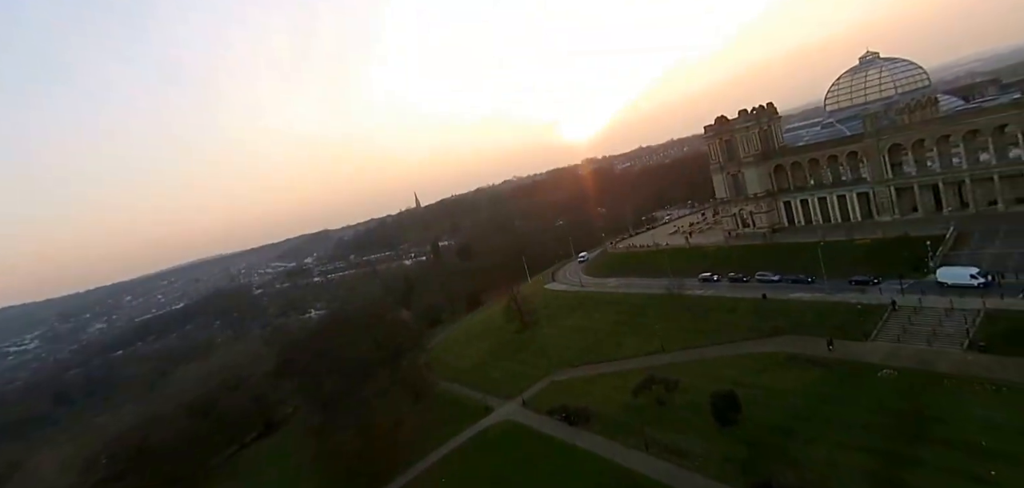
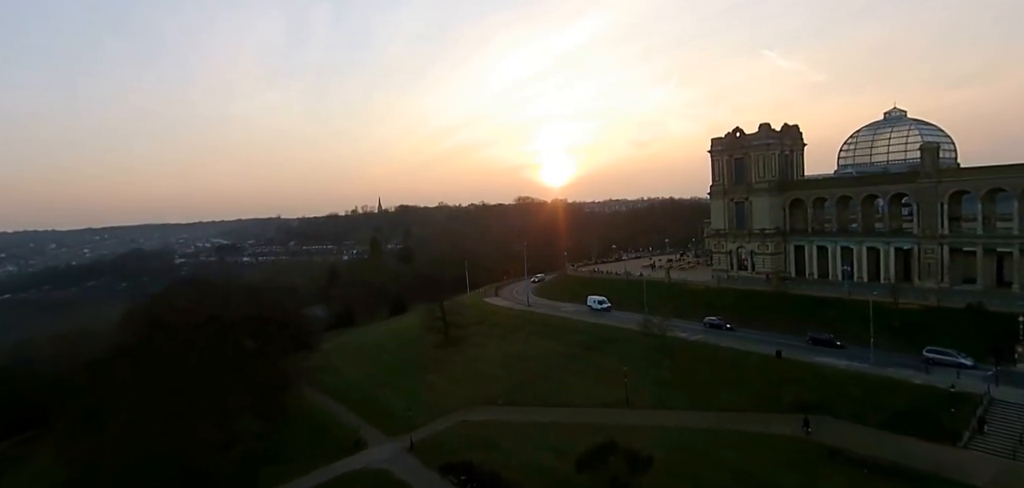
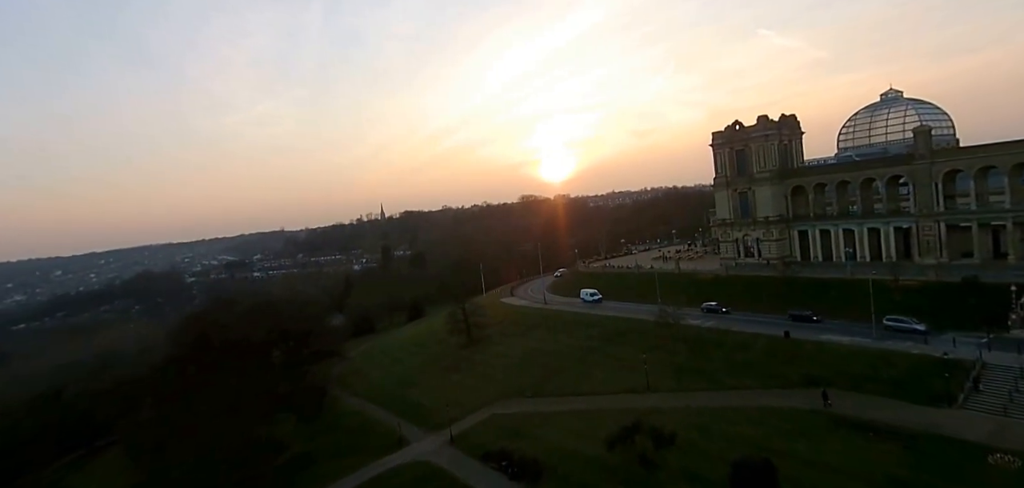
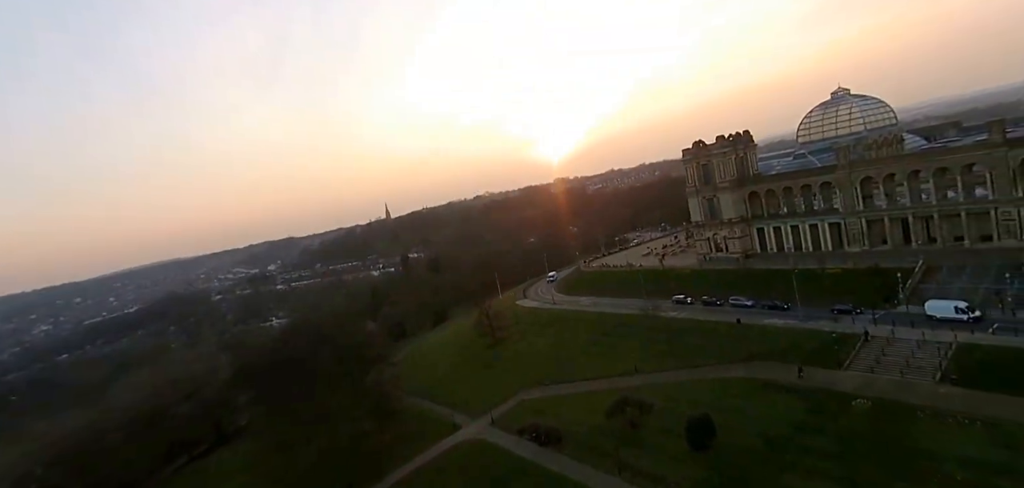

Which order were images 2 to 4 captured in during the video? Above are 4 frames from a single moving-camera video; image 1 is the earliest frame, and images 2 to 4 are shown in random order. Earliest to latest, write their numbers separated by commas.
4, 3, 2
